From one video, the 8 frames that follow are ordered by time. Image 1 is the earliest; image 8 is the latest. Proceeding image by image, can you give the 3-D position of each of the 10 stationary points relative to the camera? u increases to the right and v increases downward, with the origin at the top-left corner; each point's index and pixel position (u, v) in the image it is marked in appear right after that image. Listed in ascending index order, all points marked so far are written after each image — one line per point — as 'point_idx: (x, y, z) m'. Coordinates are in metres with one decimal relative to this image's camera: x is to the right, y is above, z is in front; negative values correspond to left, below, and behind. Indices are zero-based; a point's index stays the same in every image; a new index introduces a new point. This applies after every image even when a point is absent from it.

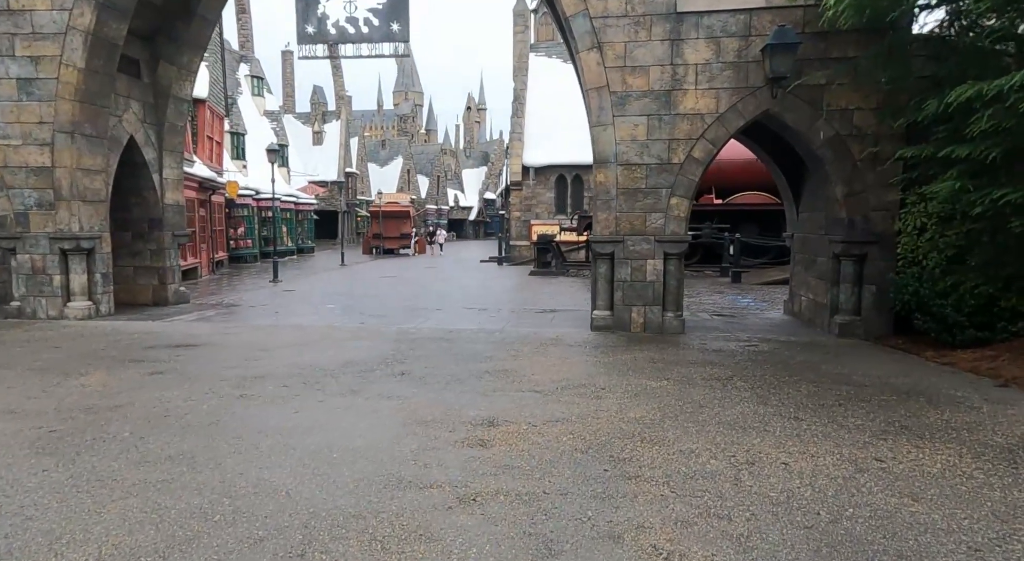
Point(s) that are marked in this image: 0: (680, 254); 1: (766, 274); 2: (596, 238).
0: (+2.4, +0.4, +9.4) m
1: (+6.6, +0.2, +16.7) m
2: (+1.2, +0.6, +9.5) m
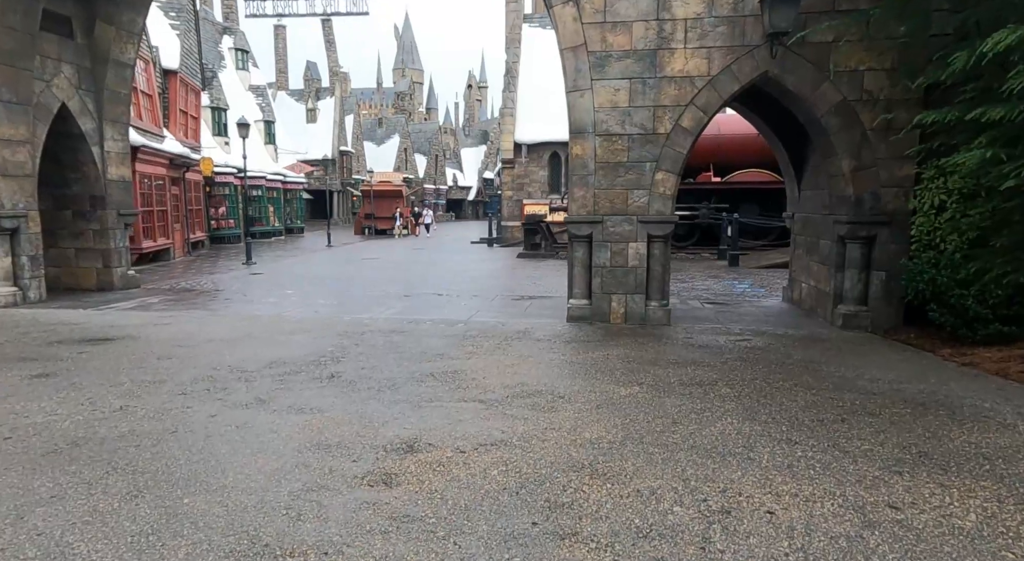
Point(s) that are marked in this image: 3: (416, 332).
0: (+2.0, +0.6, +8.4) m
1: (+6.1, +0.6, +15.7) m
2: (+0.8, +0.8, +8.5) m
3: (-1.2, -0.6, +7.8) m
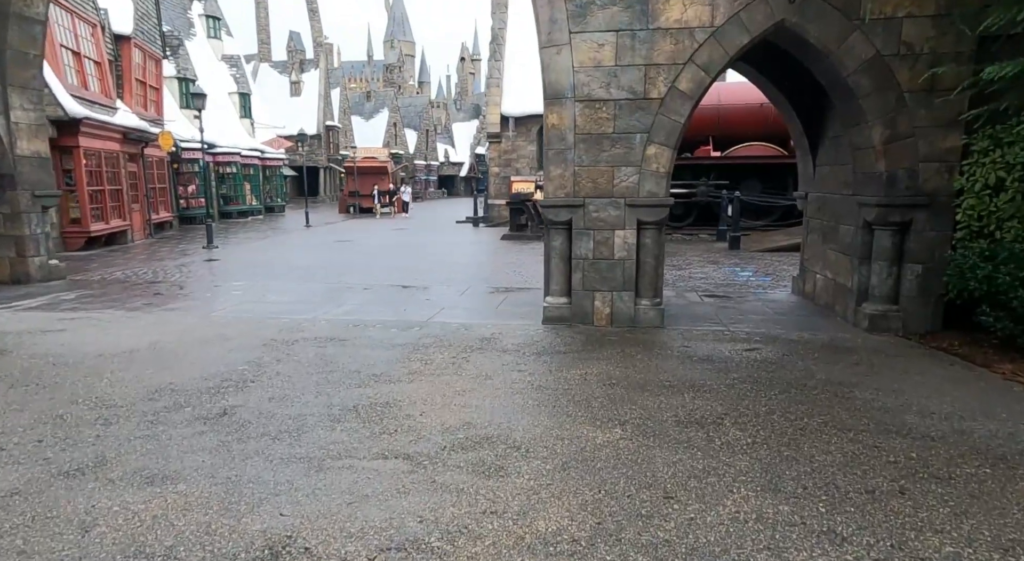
0: (+1.6, +0.6, +7.0) m
1: (+5.7, +0.9, +14.4) m
2: (+0.4, +0.9, +7.1) m
3: (-1.5, -0.6, +6.5) m
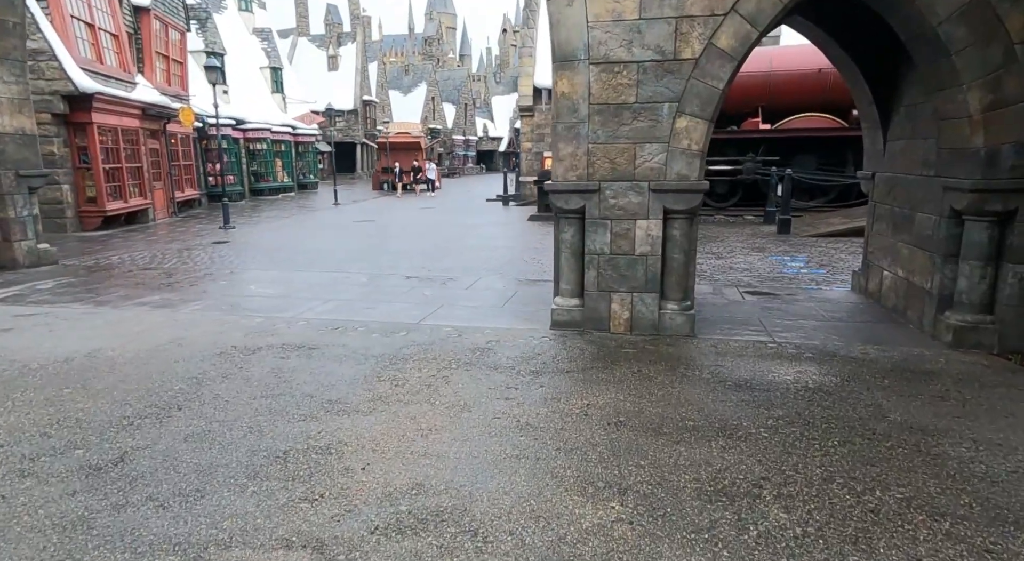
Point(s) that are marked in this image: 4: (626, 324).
0: (+1.6, +0.6, +5.8) m
1: (+6.2, +1.2, +12.9) m
2: (+0.4, +0.9, +6.0) m
3: (-1.6, -0.6, +5.5) m
4: (+1.1, -0.4, +6.1) m
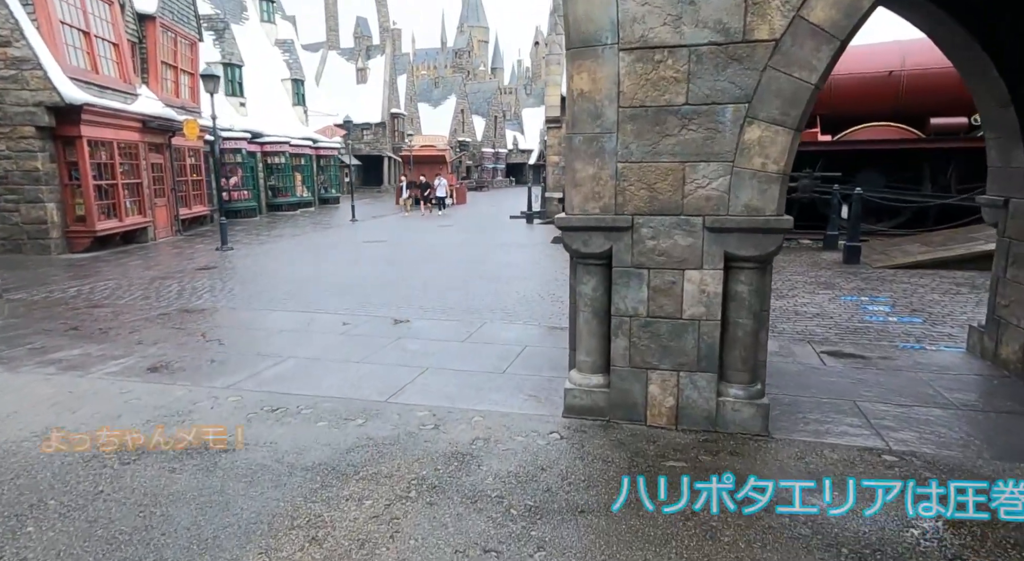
0: (+1.6, +0.1, +4.0) m
1: (+6.5, +0.5, +10.9) m
2: (+0.4, +0.4, +4.3) m
3: (-1.6, -1.1, +3.9) m
4: (+1.0, -0.9, +4.3) m
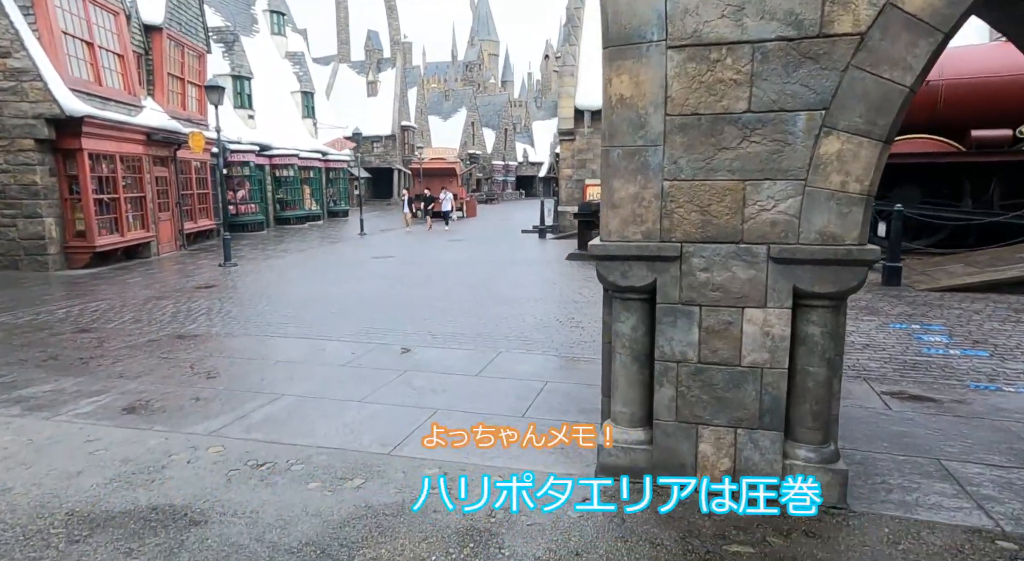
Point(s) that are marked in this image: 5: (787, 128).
0: (+1.7, -0.1, +3.4) m
1: (+6.7, +0.1, +10.2) m
2: (+0.5, +0.2, +3.6) m
3: (-1.5, -1.3, +3.2) m
4: (+1.2, -1.1, +3.6) m
5: (+1.4, +0.8, +3.3) m
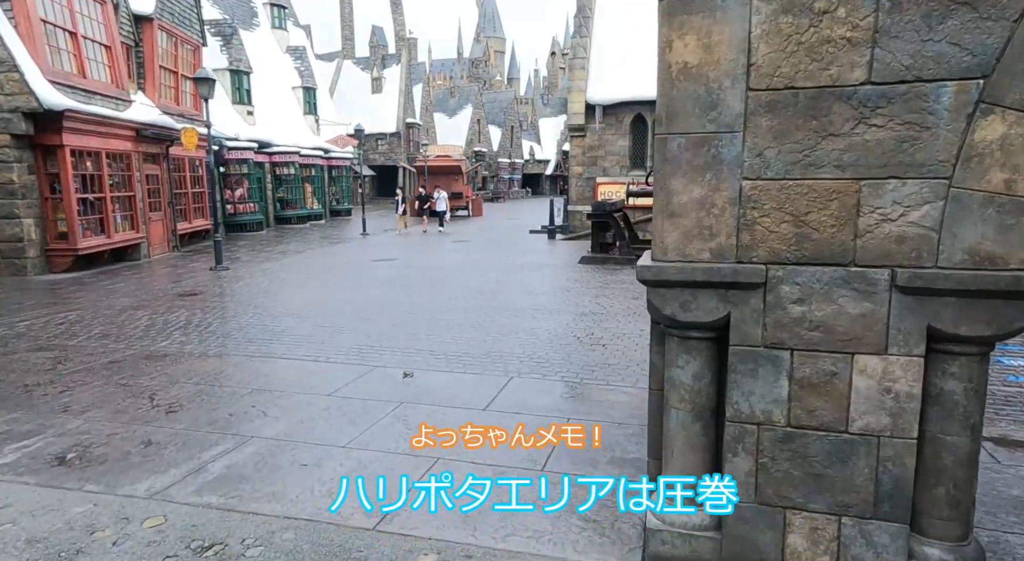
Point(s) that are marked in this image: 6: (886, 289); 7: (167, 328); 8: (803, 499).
0: (+1.8, -0.2, +2.4) m
1: (+6.9, 0.0, +9.2) m
2: (+0.6, 0.0, +2.7) m
3: (-1.4, -1.4, +2.3) m
4: (+1.3, -1.2, +2.6) m
5: (+1.5, +0.6, +2.3) m
6: (+1.4, 0.0, +2.4) m
7: (-4.3, -0.6, +8.1) m
8: (+1.2, -0.9, +2.6) m
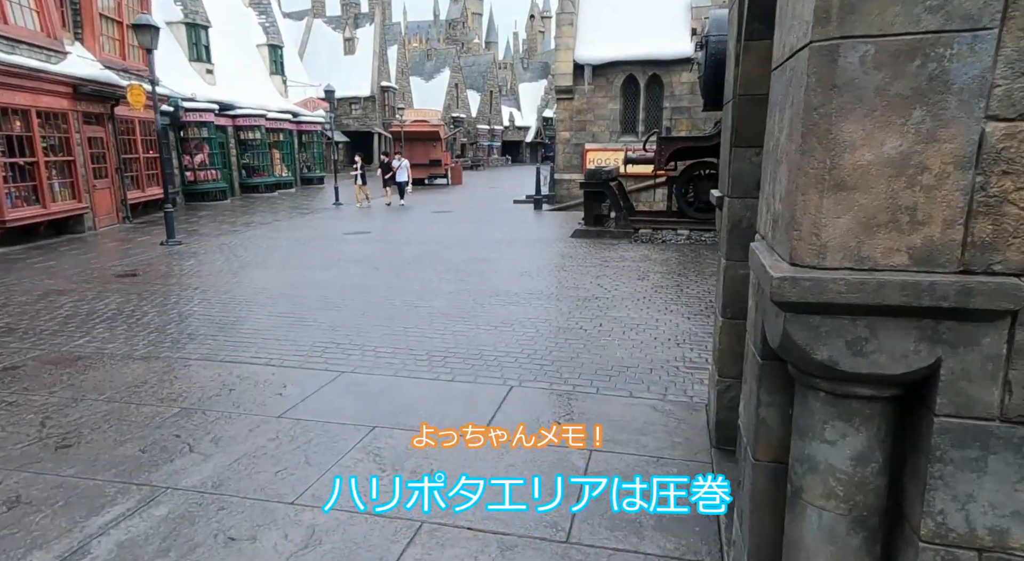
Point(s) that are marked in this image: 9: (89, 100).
0: (+1.9, -0.3, +1.2) m
1: (+6.8, +0.3, +8.1) m
2: (+0.7, 0.0, +1.4) m
3: (-1.2, -1.5, +1.1) m
4: (+1.4, -1.3, +1.5) m
5: (+1.6, +0.6, +1.1) m
6: (+1.5, -0.1, +1.3) m
7: (-4.4, -0.4, +6.8) m
8: (+1.3, -1.0, +1.5) m
9: (-9.6, +4.1, +14.9) m
